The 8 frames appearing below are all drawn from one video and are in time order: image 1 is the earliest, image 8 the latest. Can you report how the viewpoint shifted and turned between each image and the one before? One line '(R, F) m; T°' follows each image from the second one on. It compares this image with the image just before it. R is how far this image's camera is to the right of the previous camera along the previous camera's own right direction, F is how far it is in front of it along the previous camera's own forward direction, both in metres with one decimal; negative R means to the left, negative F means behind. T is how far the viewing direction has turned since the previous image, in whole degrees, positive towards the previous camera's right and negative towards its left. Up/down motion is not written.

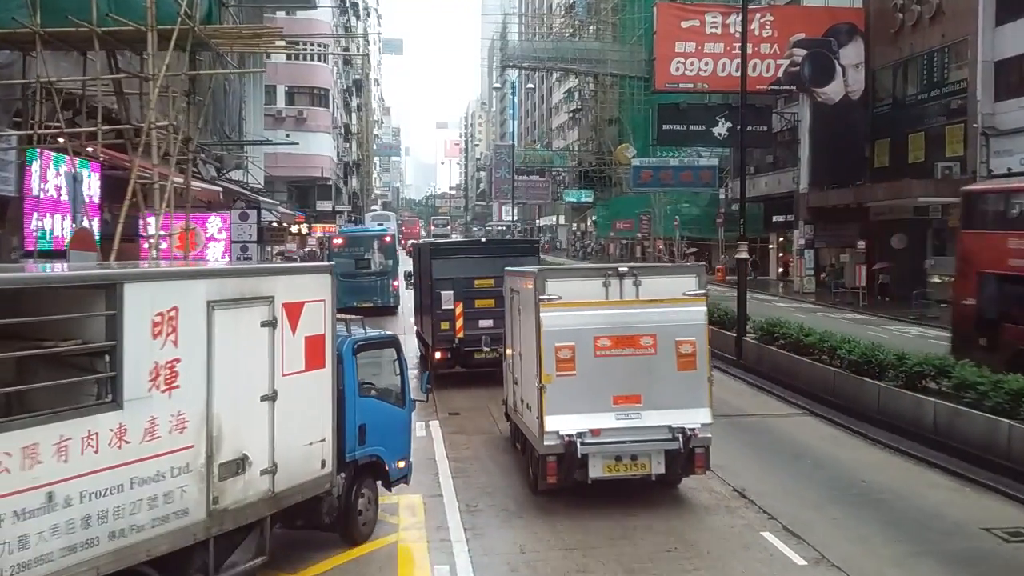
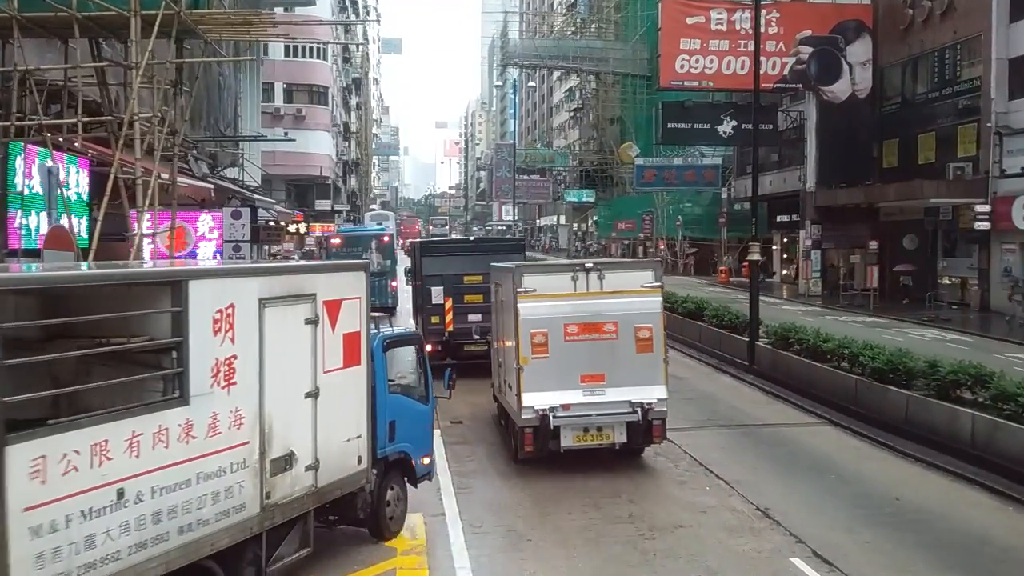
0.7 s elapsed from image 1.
(-0.1, +0.6) m; 0°
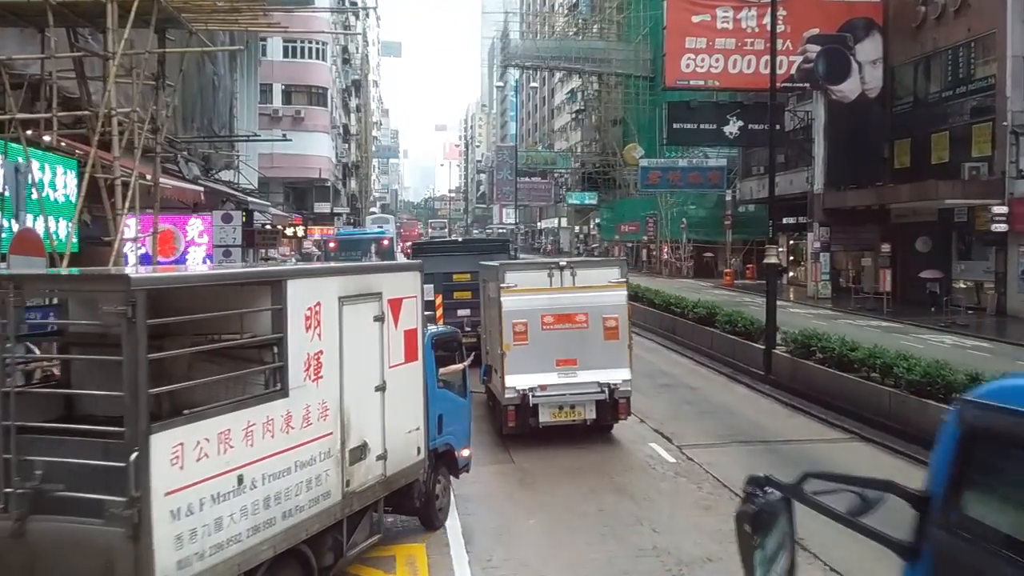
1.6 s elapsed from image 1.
(-0.1, +0.7) m; 0°
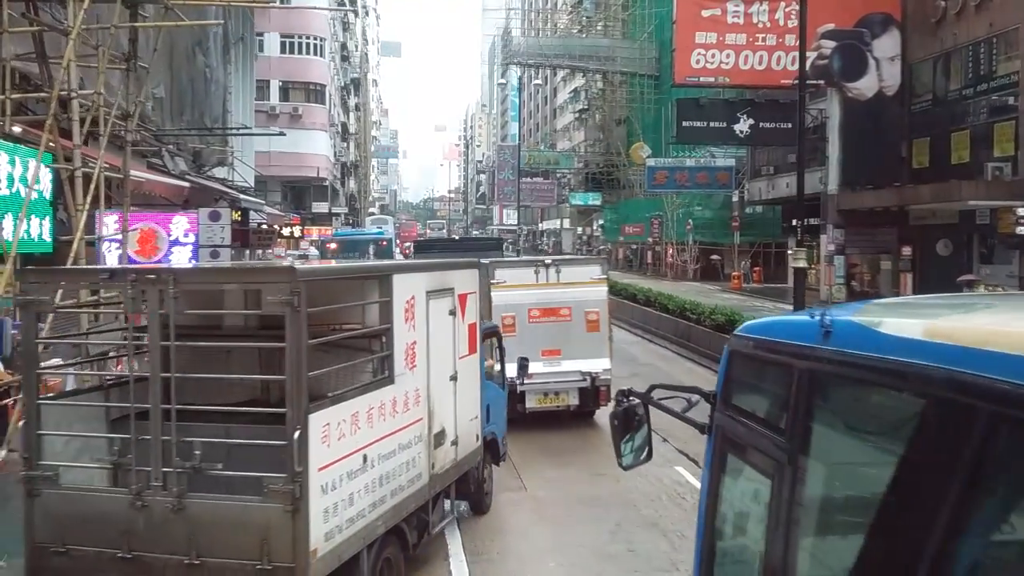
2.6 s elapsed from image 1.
(-0.2, +1.1) m; 0°
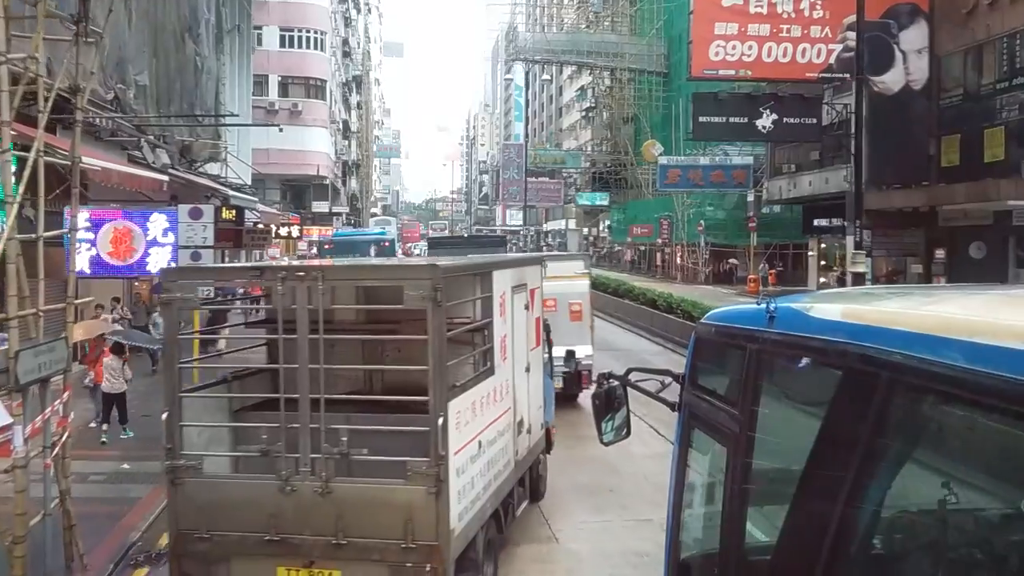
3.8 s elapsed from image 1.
(-0.2, +1.4) m; 0°
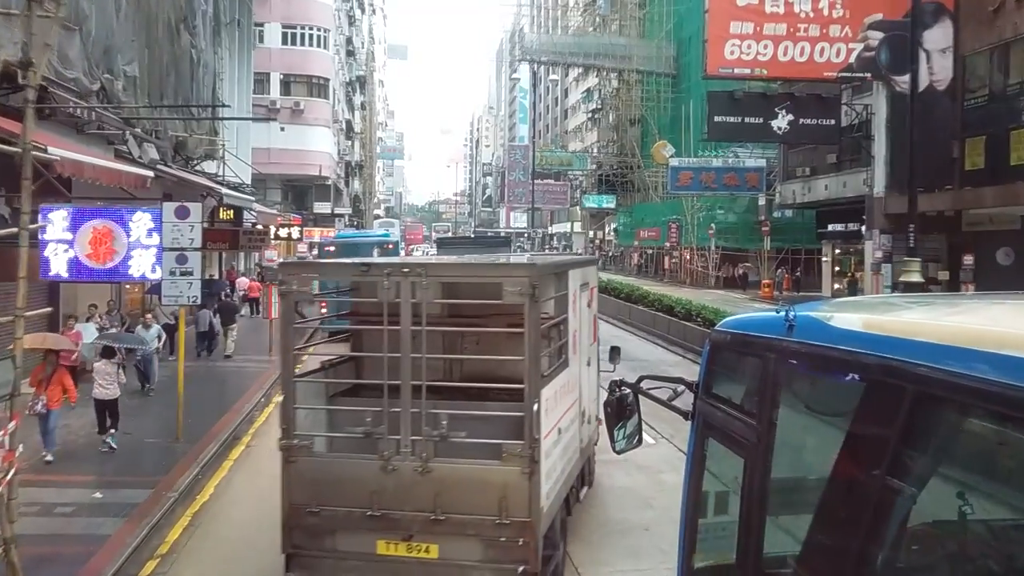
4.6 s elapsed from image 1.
(-0.2, +1.0) m; 0°
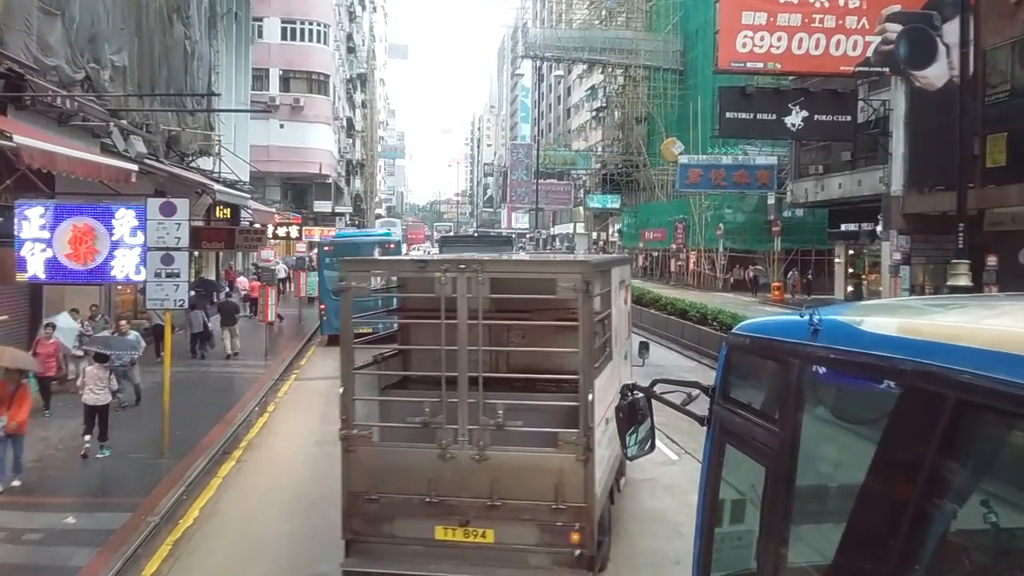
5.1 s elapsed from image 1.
(-0.2, +0.9) m; 0°
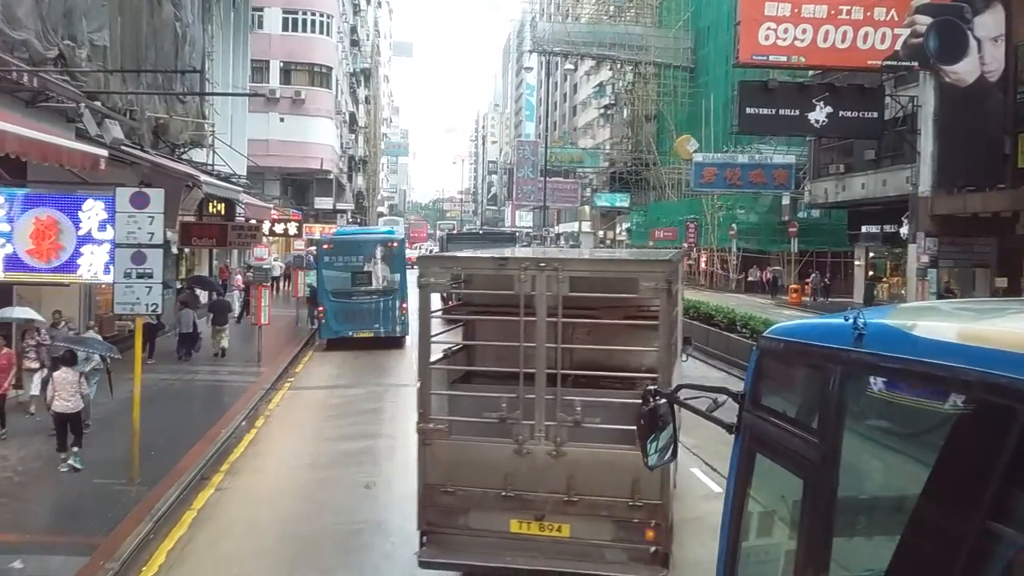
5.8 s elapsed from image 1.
(-0.2, +1.2) m; 0°
